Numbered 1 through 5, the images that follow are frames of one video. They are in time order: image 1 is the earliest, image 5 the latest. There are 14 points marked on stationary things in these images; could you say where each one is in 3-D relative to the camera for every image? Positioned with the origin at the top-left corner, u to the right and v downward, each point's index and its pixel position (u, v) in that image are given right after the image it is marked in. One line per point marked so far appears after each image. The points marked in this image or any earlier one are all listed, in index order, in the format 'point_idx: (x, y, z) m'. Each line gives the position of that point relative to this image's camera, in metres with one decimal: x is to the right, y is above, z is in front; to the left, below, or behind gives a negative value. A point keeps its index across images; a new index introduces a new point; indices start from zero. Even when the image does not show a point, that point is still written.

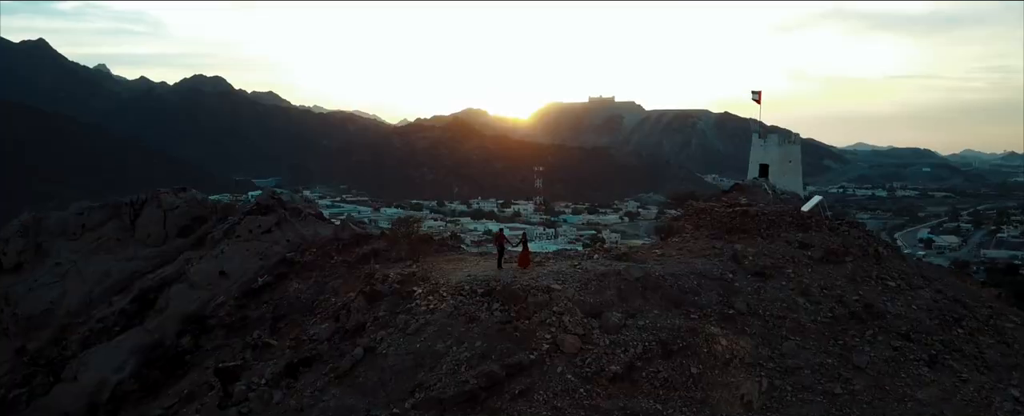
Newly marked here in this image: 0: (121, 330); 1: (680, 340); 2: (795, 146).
0: (-3.9, -1.2, +7.2) m
1: (+1.2, -0.9, +5.2) m
2: (+4.1, +0.9, +10.7) m
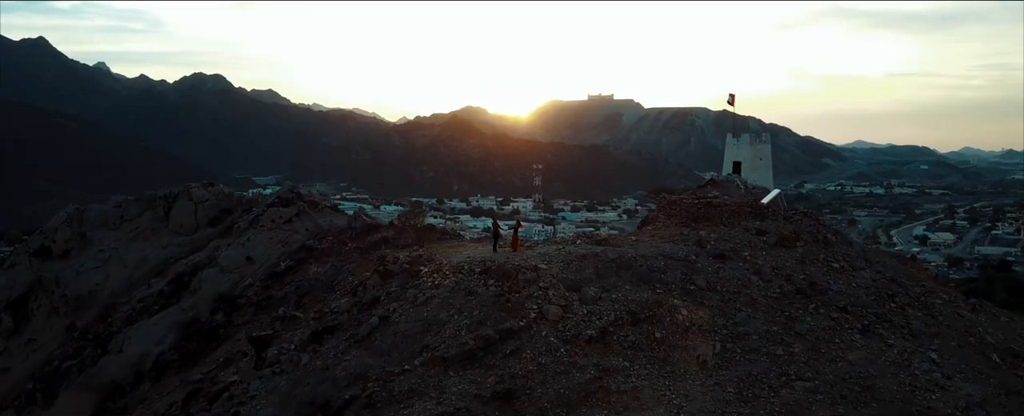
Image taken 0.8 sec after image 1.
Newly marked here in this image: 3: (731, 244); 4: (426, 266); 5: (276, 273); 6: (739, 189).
0: (-3.9, -1.1, +8.1) m
1: (+1.1, -0.9, +6.1) m
2: (+4.0, +1.0, +11.6) m
3: (+2.2, -0.4, +7.3) m
4: (-0.8, -0.5, +7.0) m
5: (-2.6, -0.7, +8.1) m
6: (+3.1, +0.3, +9.9) m
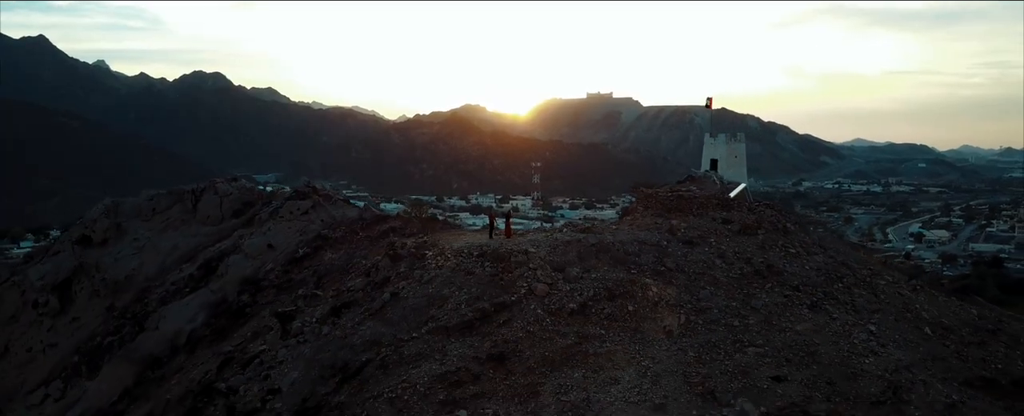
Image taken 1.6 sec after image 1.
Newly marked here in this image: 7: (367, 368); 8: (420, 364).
0: (-4.0, -1.0, +9.1) m
1: (+1.1, -0.8, +7.1) m
2: (+3.9, +1.1, +12.6) m
3: (+2.1, -0.3, +8.2) m
4: (-0.9, -0.5, +7.9) m
5: (-2.7, -0.6, +9.0) m
6: (+3.0, +0.4, +10.9) m
7: (-1.3, -1.4, +6.5) m
8: (-0.8, -1.4, +6.3) m
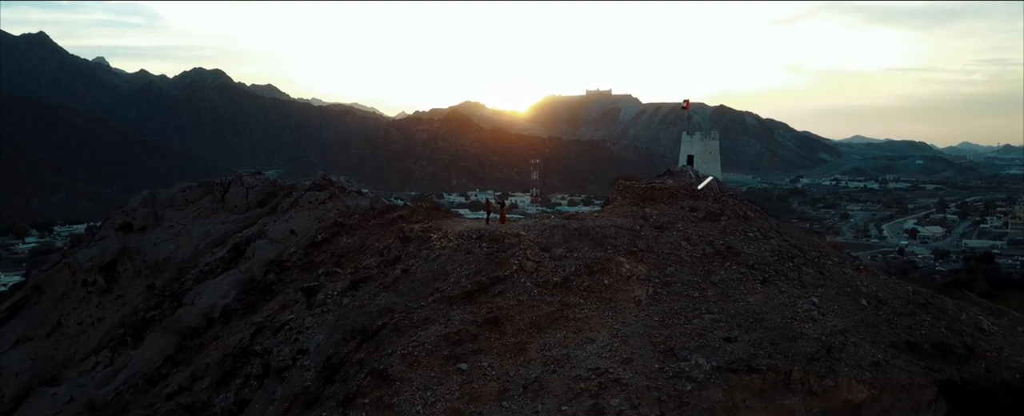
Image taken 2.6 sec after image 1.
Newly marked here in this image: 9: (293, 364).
0: (-4.1, -0.9, +10.3) m
1: (+1.0, -0.6, +8.3) m
2: (+3.9, +1.3, +13.8) m
3: (+2.0, -0.1, +9.4) m
4: (-1.0, -0.3, +9.1) m
5: (-2.8, -0.5, +10.2) m
6: (+2.9, +0.5, +12.1) m
7: (-1.4, -1.3, +7.7) m
8: (-0.9, -1.2, +7.5) m
9: (-2.4, -1.7, +7.8) m
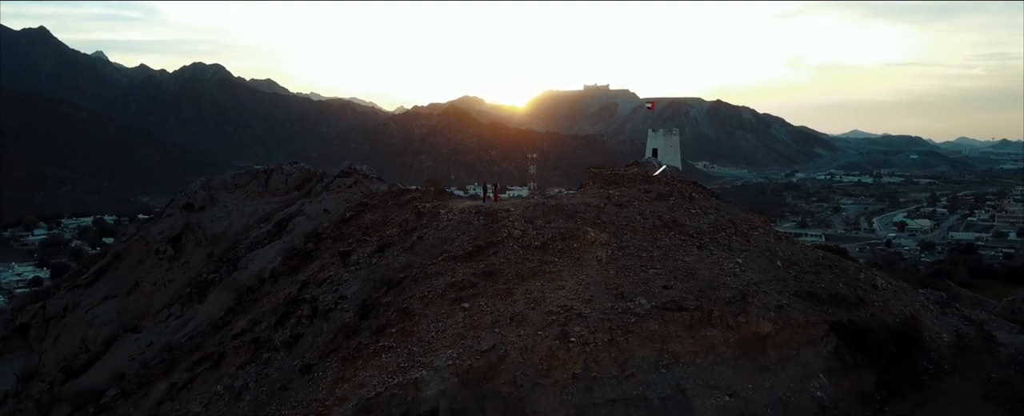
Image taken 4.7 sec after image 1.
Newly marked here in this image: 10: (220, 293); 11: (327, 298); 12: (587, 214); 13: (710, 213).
0: (-4.2, -0.6, +12.6) m
1: (+0.9, -0.4, +10.7) m
2: (+3.7, +1.6, +16.2) m
3: (+1.9, +0.2, +11.8) m
4: (-1.1, 0.0, +11.5) m
5: (-2.9, -0.2, +12.6) m
6: (+2.8, +0.8, +14.5) m
7: (-1.5, -1.0, +10.1) m
8: (-1.0, -0.9, +9.9) m
9: (-2.5, -1.4, +10.2) m
10: (-4.8, -1.4, +12.0) m
11: (-2.7, -1.3, +10.5) m
12: (+1.2, -0.1, +11.2) m
13: (+3.3, -0.1, +11.9) m
